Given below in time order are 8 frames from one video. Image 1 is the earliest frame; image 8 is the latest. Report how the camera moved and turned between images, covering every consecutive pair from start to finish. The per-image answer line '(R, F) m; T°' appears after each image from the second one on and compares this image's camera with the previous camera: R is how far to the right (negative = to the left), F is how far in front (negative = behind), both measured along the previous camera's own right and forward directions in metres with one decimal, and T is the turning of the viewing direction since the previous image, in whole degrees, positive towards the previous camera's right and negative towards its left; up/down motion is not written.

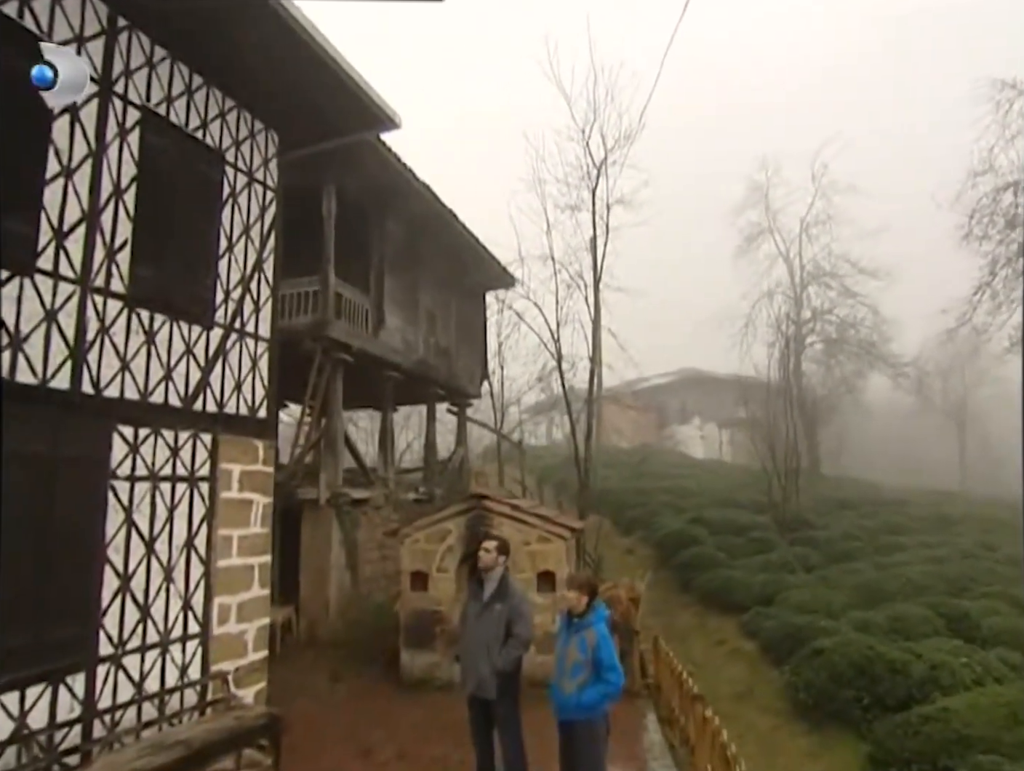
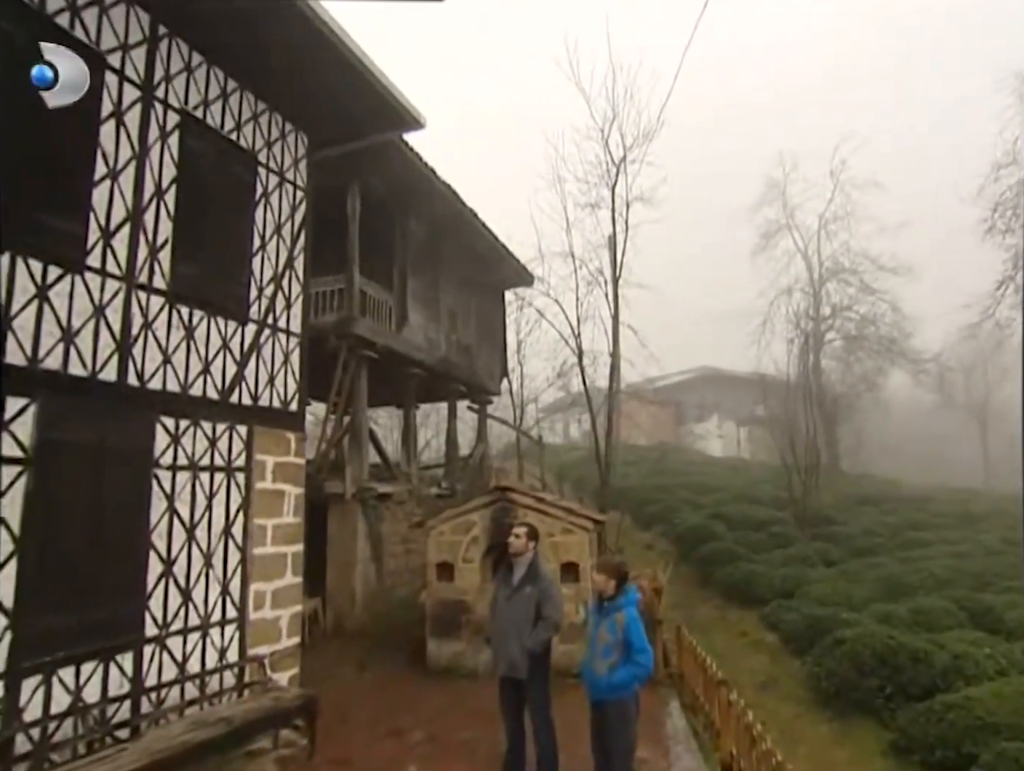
(-0.1, -0.1) m; -1°
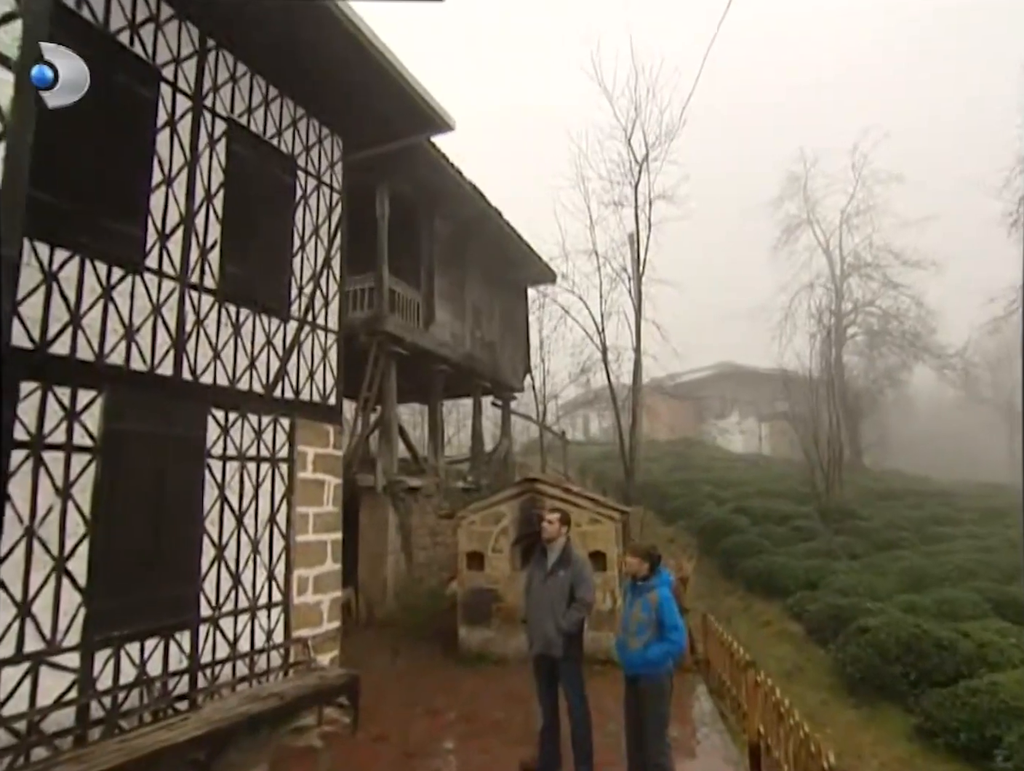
(-0.1, -0.2) m; -2°
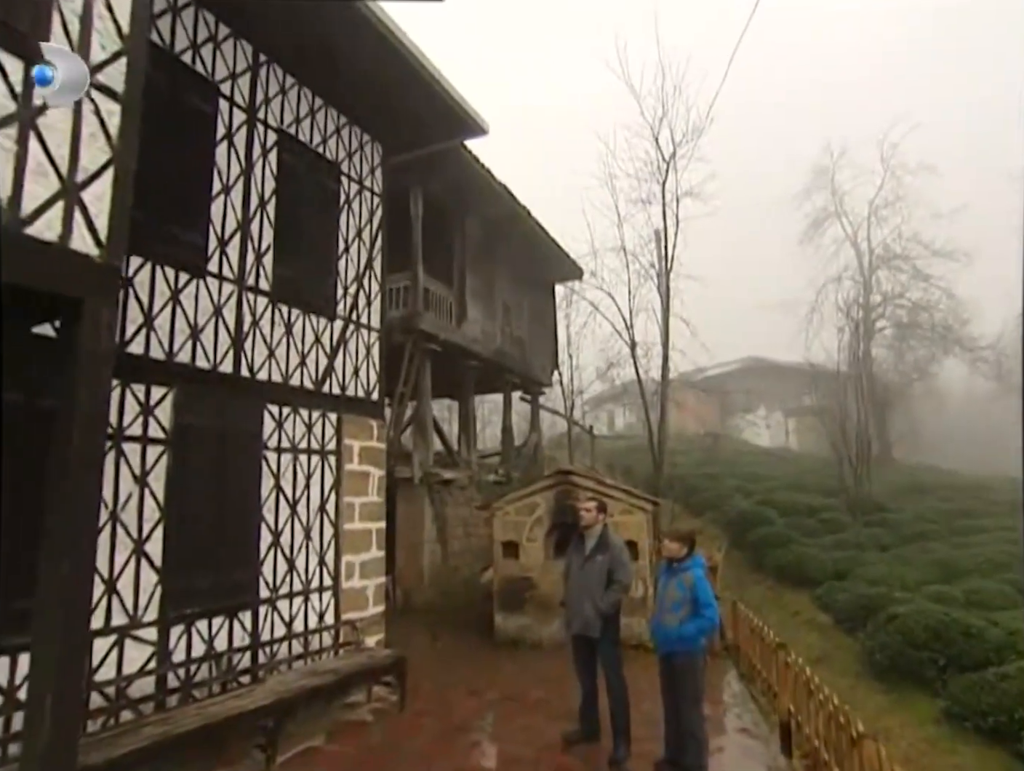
(-0.1, -0.3) m; -2°
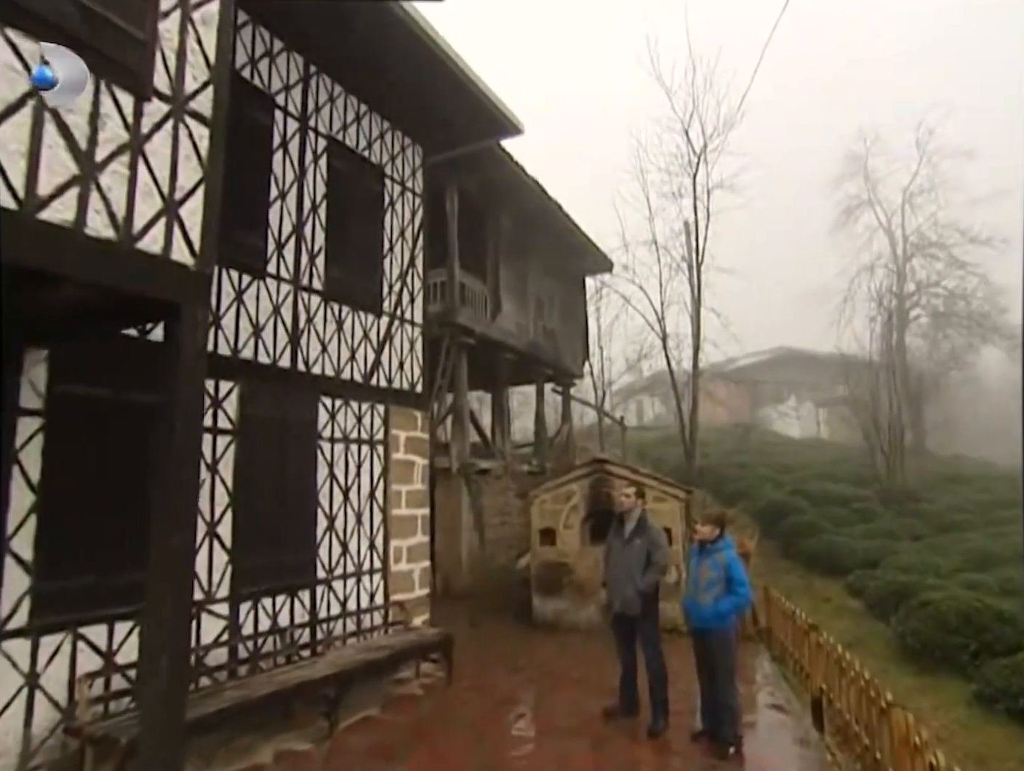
(-0.1, -0.3) m; -2°
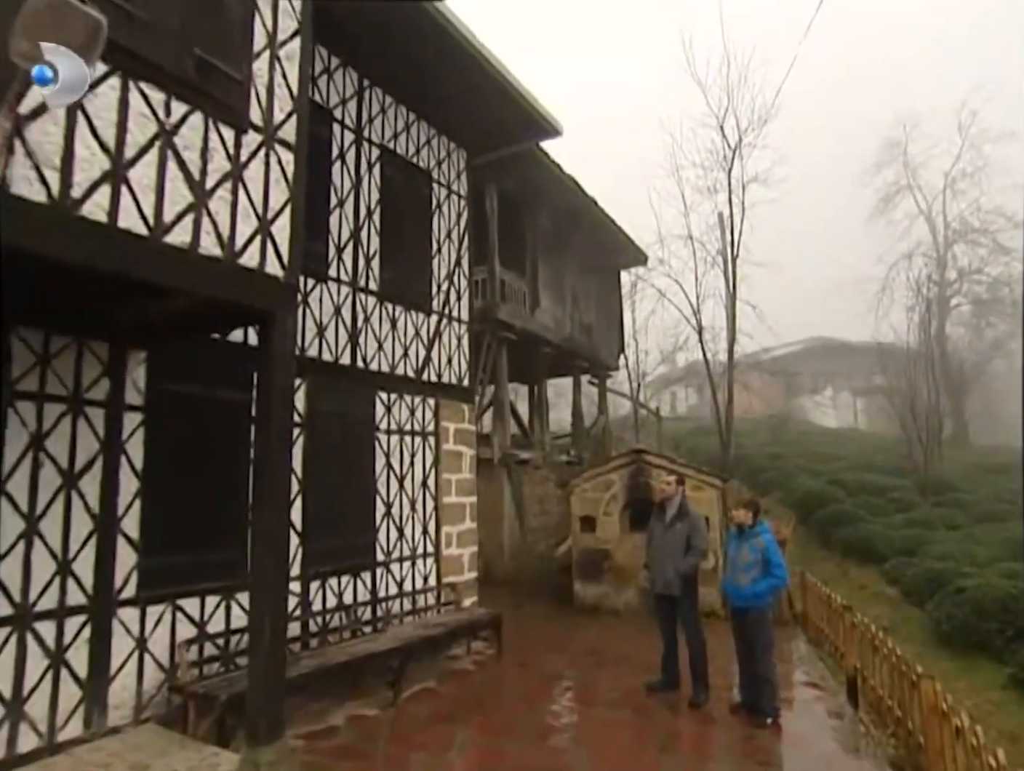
(-0.1, -0.3) m; -3°
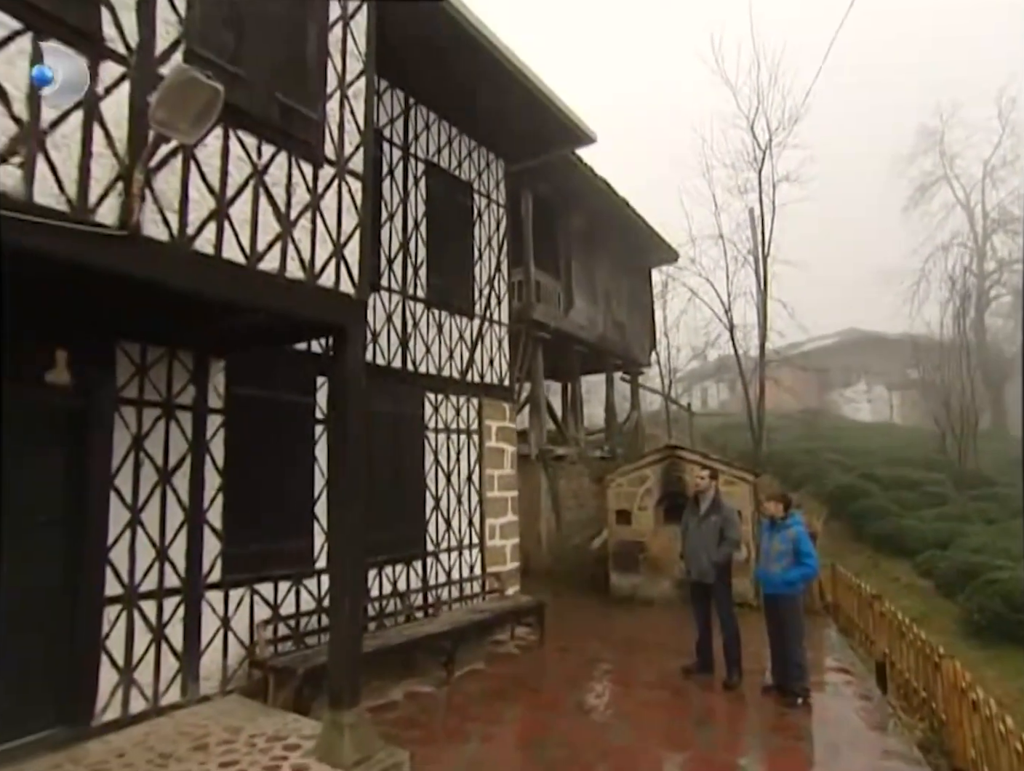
(-0.1, -0.4) m; -3°
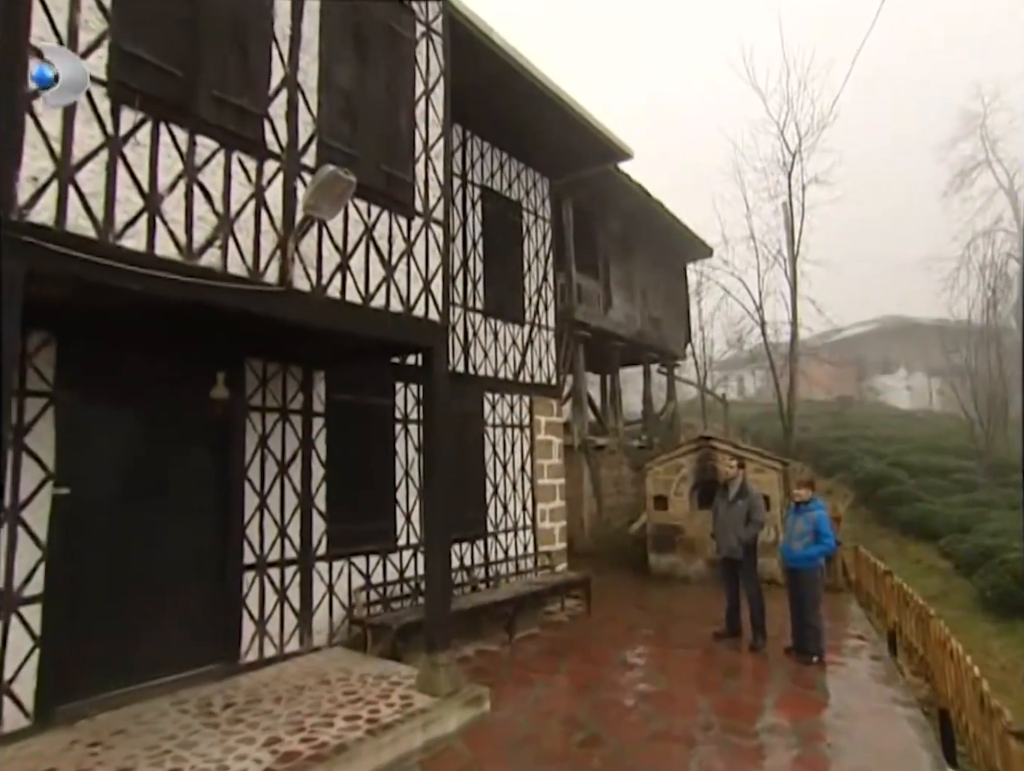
(-0.2, -0.9) m; -3°
